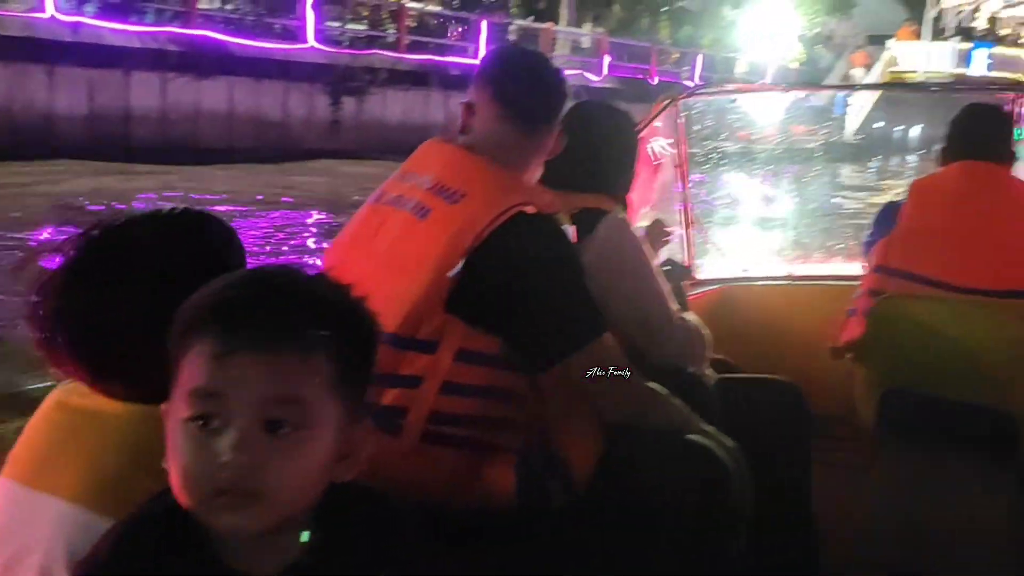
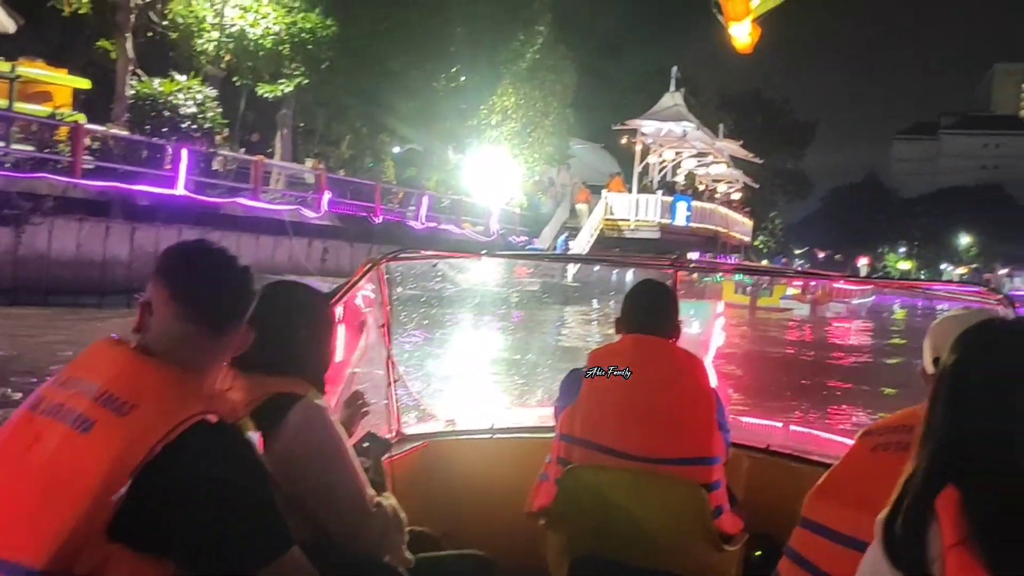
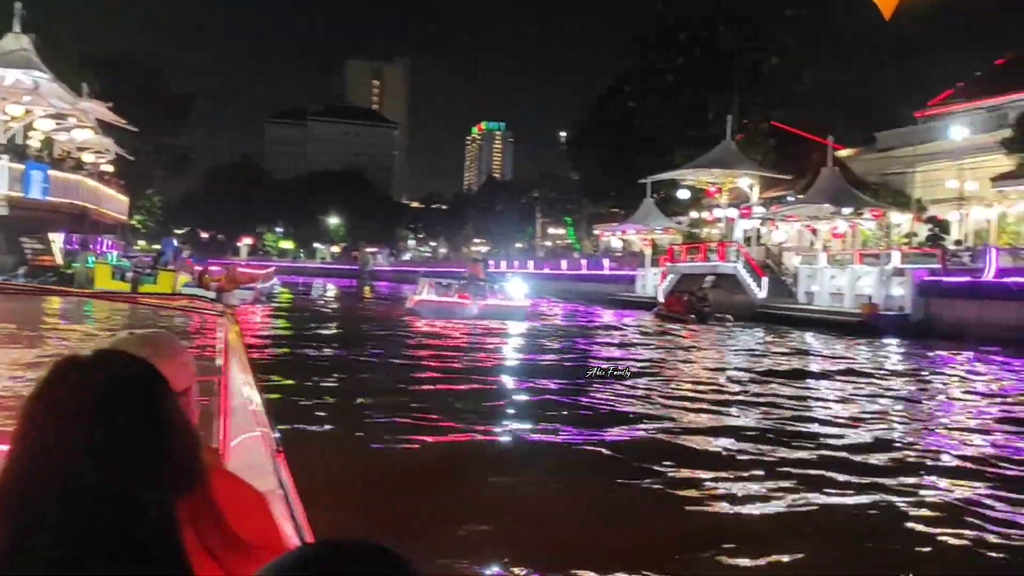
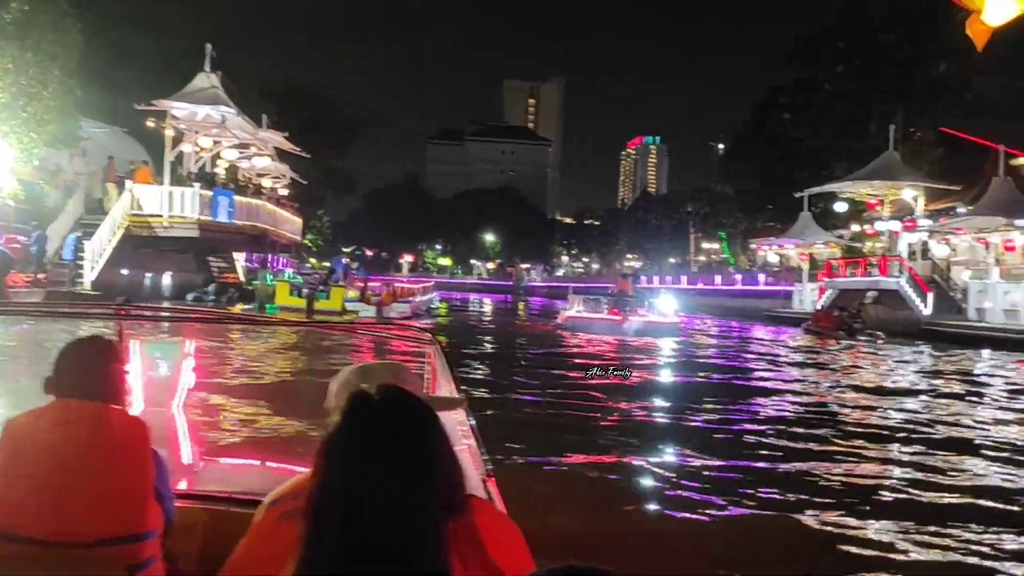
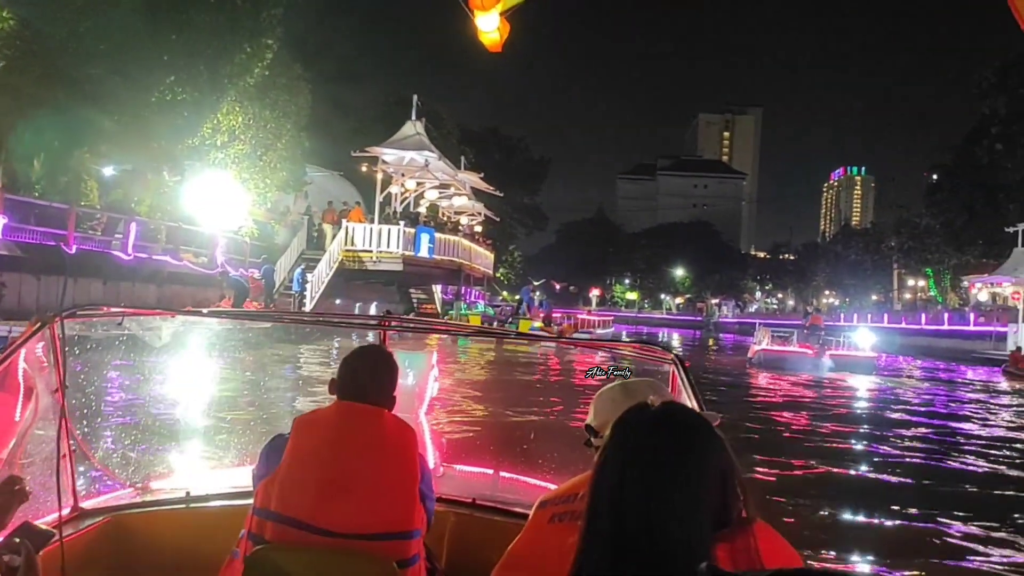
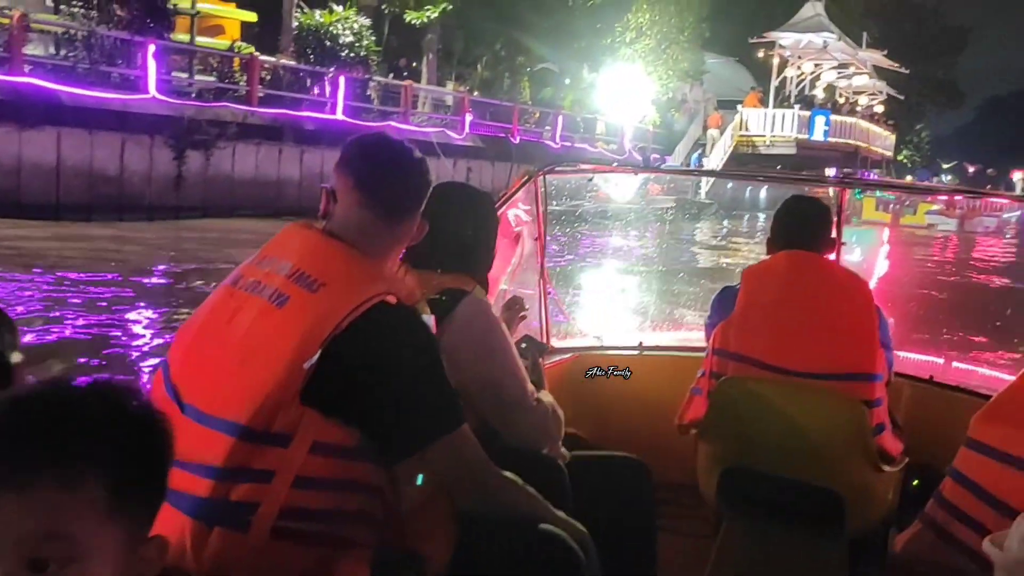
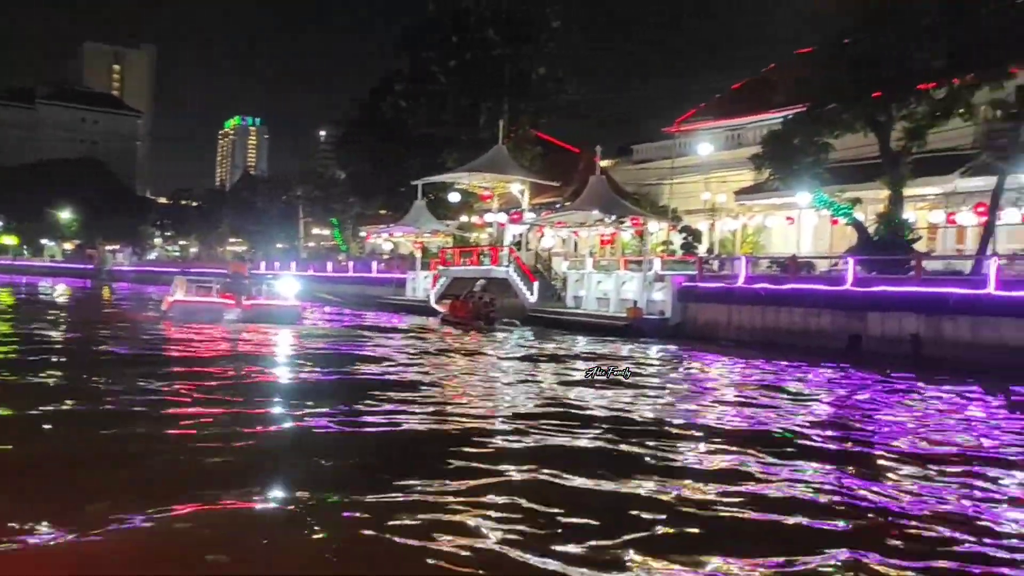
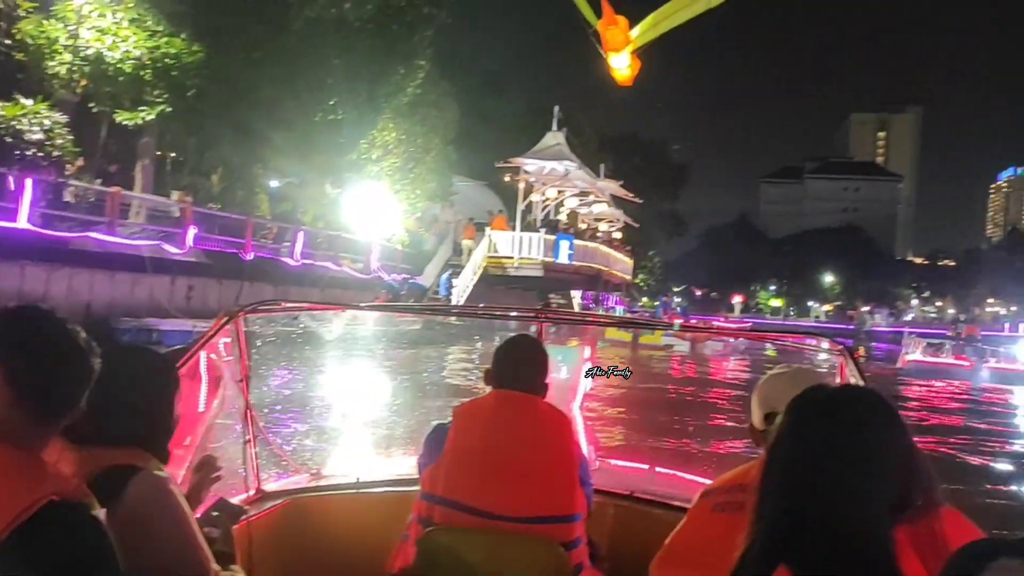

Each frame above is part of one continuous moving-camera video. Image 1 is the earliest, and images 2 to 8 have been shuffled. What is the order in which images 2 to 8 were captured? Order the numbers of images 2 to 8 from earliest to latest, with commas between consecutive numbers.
6, 2, 8, 5, 4, 3, 7
